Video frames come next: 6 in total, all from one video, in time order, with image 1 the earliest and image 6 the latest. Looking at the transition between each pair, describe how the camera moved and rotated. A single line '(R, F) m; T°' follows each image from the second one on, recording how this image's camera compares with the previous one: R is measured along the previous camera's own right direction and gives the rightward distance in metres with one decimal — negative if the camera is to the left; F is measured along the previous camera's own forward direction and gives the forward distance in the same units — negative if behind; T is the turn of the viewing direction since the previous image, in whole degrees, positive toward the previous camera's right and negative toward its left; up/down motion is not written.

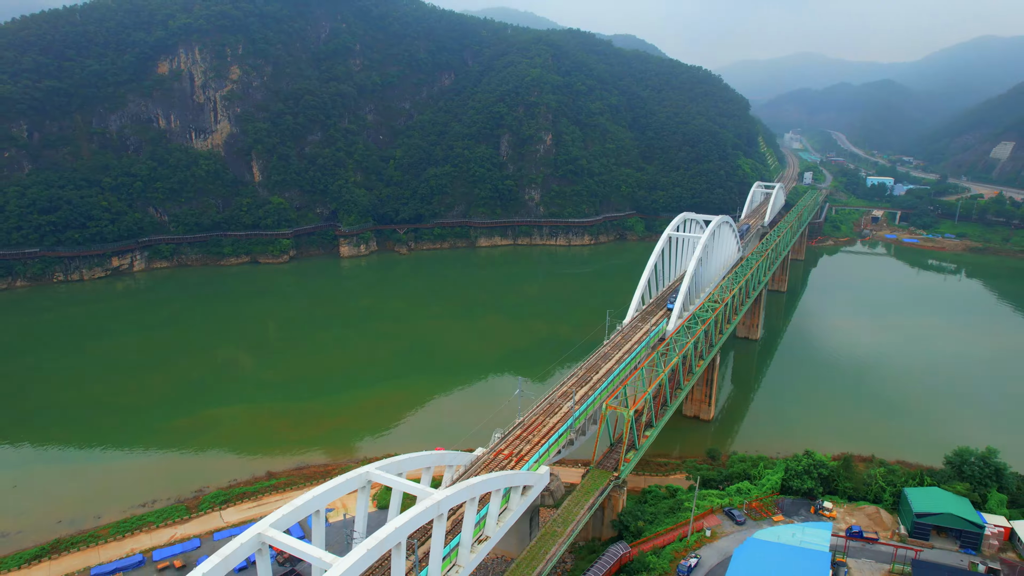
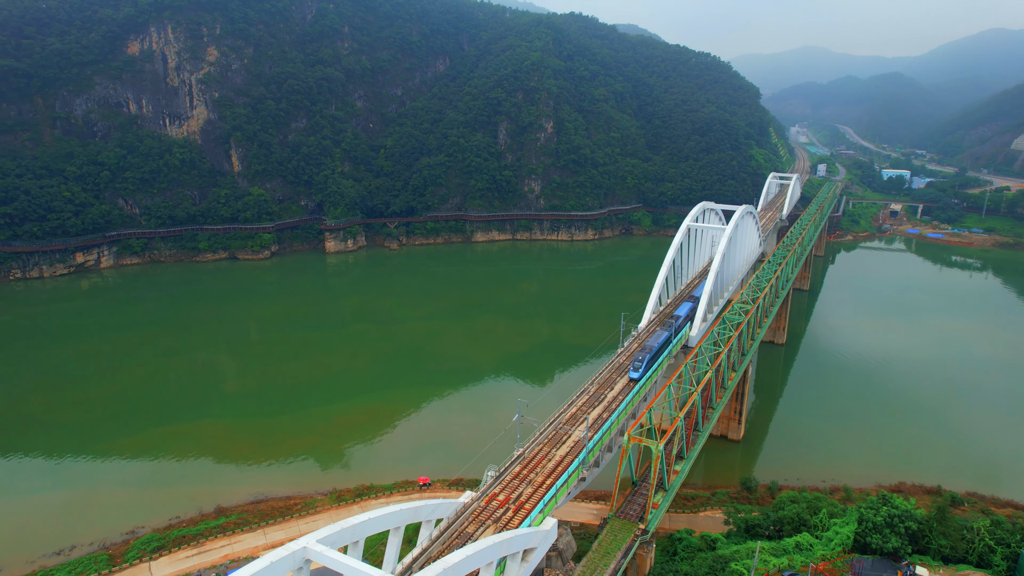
(+0.1, +4.0) m; 0°
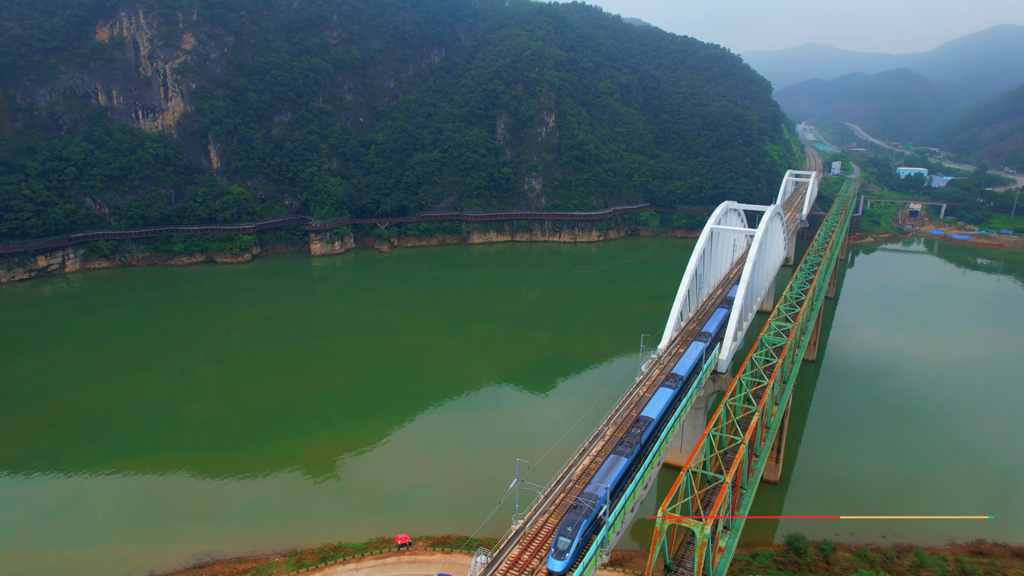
(+0.1, +3.7) m; 0°
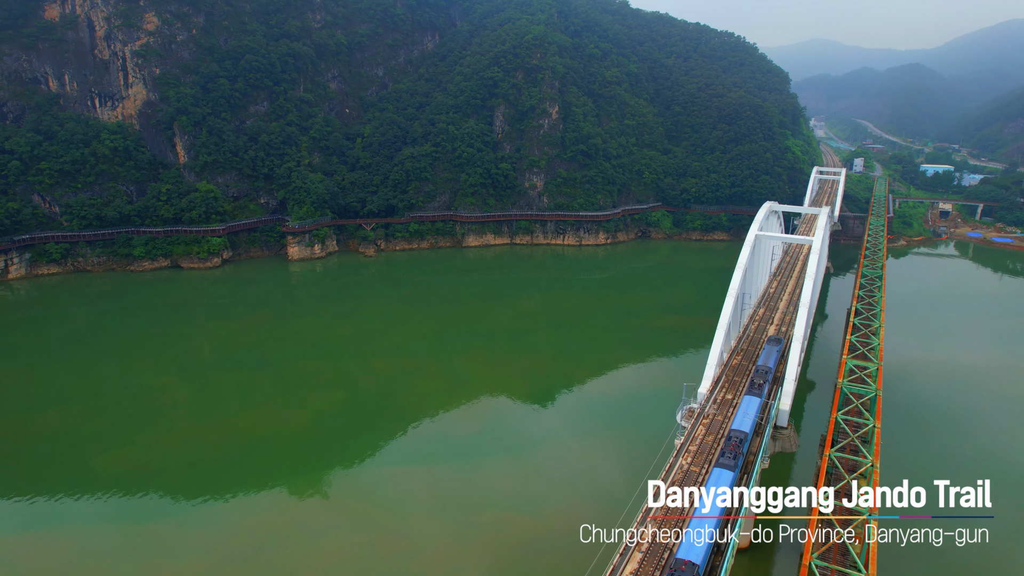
(+0.1, +5.0) m; 0°
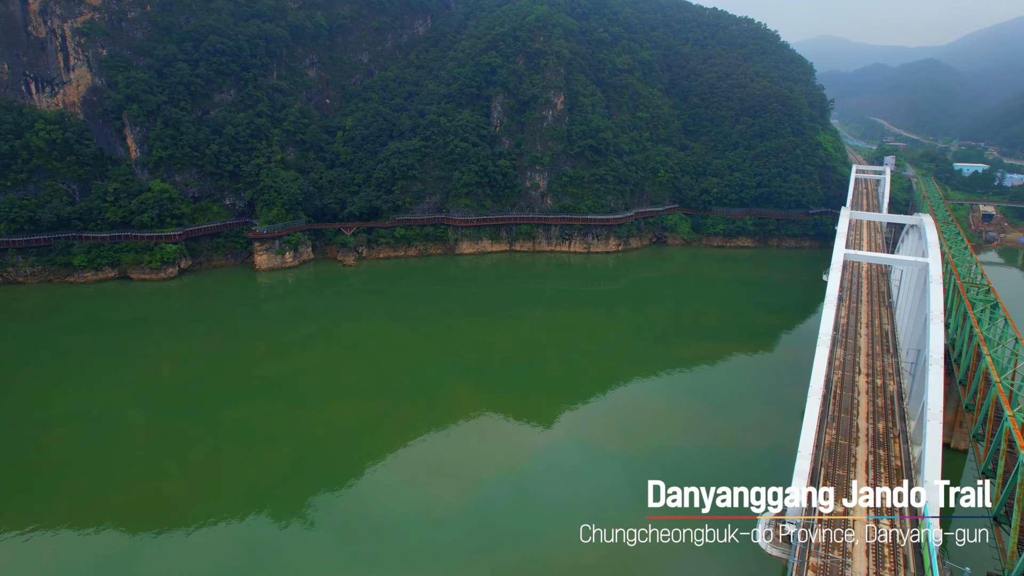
(0.0, +5.8) m; 0°
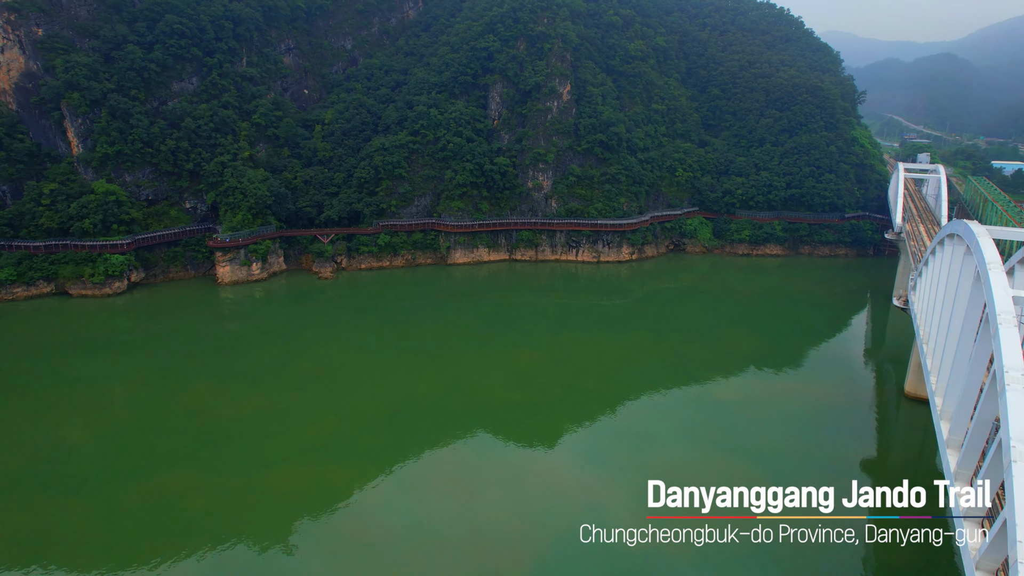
(0.0, +5.2) m; 0°
